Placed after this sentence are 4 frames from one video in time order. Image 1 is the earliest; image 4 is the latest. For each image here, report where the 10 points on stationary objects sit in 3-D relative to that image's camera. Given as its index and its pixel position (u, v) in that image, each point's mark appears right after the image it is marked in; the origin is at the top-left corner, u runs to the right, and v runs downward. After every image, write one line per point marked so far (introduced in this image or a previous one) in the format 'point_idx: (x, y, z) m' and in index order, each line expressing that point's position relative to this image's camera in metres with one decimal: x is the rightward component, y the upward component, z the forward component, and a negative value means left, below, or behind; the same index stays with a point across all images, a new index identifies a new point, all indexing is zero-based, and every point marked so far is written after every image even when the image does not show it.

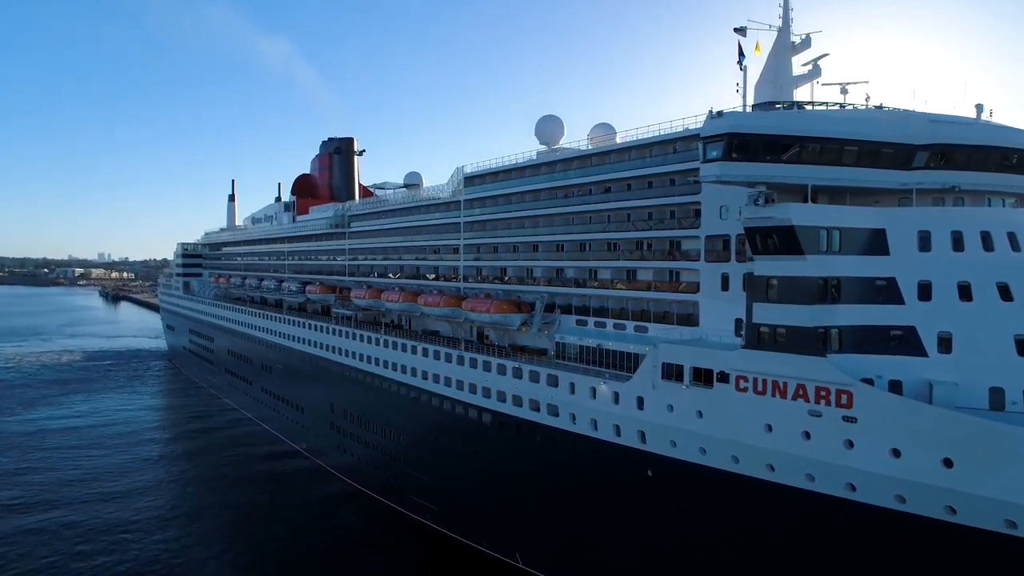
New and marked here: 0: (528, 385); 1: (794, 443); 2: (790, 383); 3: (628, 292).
0: (+0.4, -2.6, +17.5) m
1: (+5.0, -2.7, +11.4) m
2: (+4.9, -1.7, +11.5) m
3: (+2.9, -0.1, +16.4) m
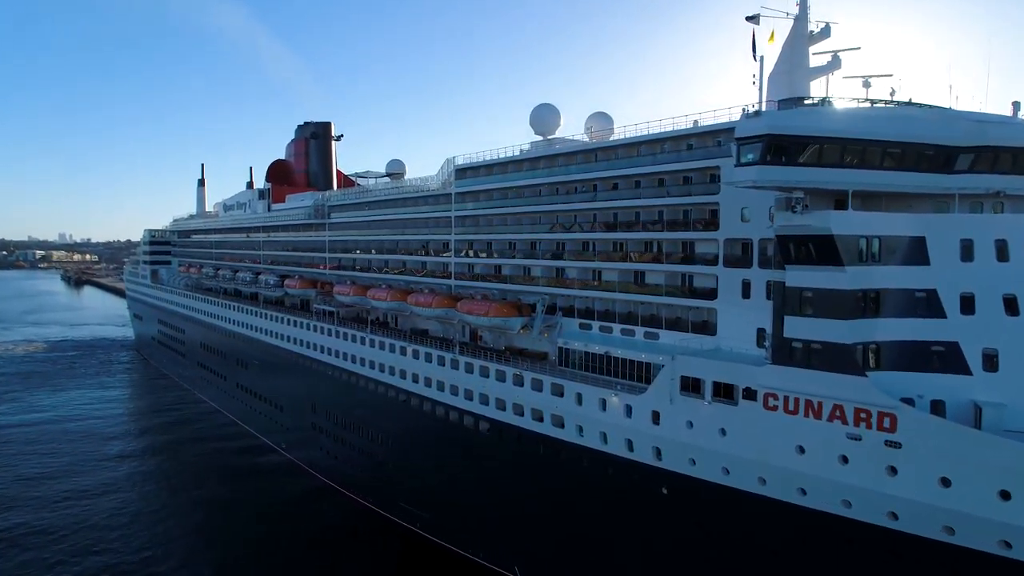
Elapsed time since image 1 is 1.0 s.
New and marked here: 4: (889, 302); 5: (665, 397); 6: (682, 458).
0: (+0.5, -2.7, +16.6) m
1: (+5.2, -2.9, +10.7) m
2: (+5.1, -1.9, +10.7) m
3: (+3.0, -0.2, +15.5) m
4: (+6.3, -0.2, +10.9) m
5: (+3.1, -2.2, +13.1) m
6: (+3.3, -3.3, +12.8) m
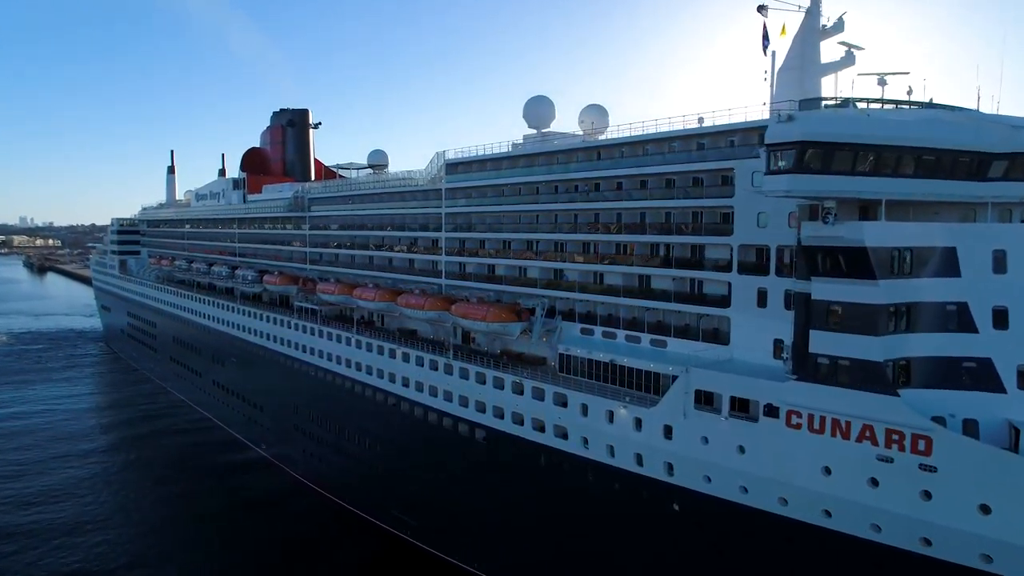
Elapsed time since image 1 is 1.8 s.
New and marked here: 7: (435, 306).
0: (+0.4, -2.8, +15.9) m
1: (+5.4, -3.2, +10.2) m
2: (+5.3, -2.1, +10.2) m
3: (+3.0, -0.3, +14.9) m
4: (+6.5, -0.5, +10.4) m
5: (+3.2, -2.4, +12.5) m
6: (+3.5, -3.5, +12.3) m
7: (-2.3, -0.5, +19.5) m
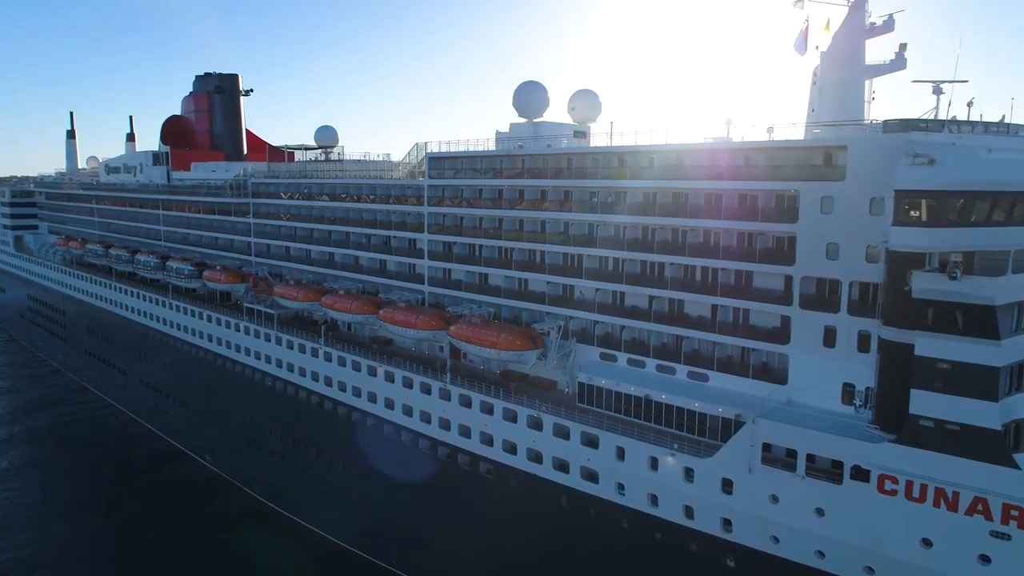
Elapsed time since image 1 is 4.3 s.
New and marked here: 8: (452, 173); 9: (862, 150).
0: (+0.8, -3.3, +14.3) m
1: (+6.5, -4.0, +9.3) m
2: (+6.4, -2.9, +9.2) m
3: (+3.5, -0.9, +13.5) m
4: (+7.5, -1.2, +9.4) m
5: (+4.0, -3.1, +11.2) m
6: (+4.3, -4.2, +11.2) m
7: (-2.3, -0.9, +17.4) m
8: (-1.7, +3.2, +18.2) m
9: (+5.8, +2.3, +10.9) m
